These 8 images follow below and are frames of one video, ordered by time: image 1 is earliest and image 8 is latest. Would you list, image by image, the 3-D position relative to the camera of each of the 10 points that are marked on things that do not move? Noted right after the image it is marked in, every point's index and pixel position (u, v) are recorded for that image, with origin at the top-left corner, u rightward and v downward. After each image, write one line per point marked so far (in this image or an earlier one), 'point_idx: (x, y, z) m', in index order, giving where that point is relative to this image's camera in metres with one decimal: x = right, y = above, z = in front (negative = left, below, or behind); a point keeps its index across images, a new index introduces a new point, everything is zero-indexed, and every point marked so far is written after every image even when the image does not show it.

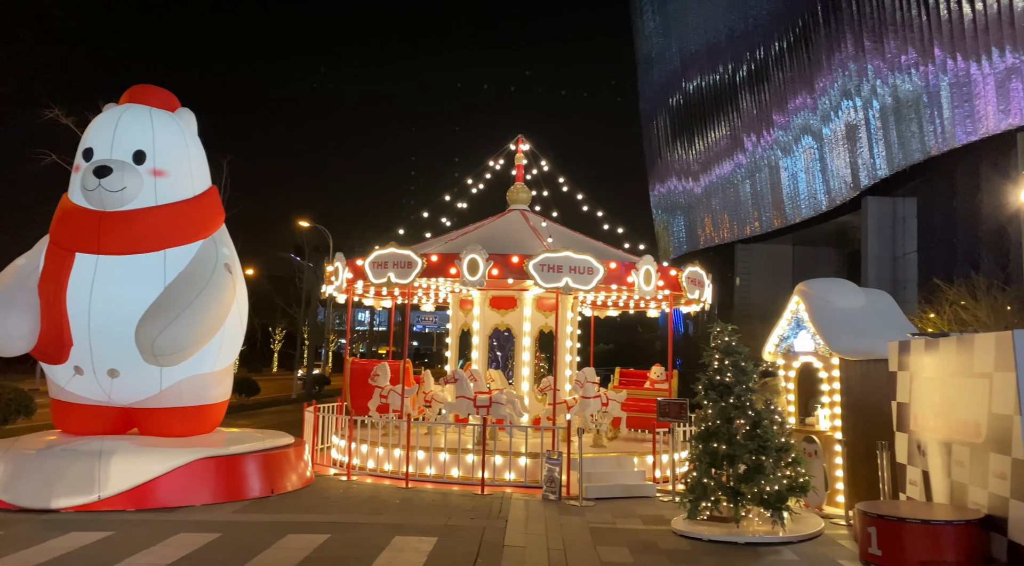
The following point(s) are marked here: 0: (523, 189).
0: (+0.2, +1.7, +13.6) m
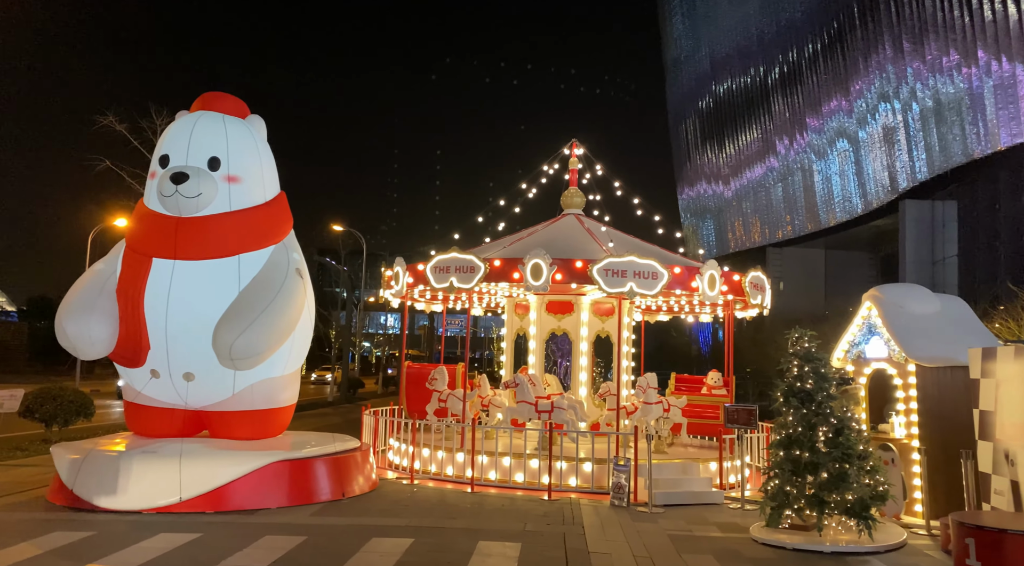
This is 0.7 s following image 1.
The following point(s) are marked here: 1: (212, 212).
0: (+1.2, +1.6, +13.6) m
1: (-3.5, +0.8, +8.9) m
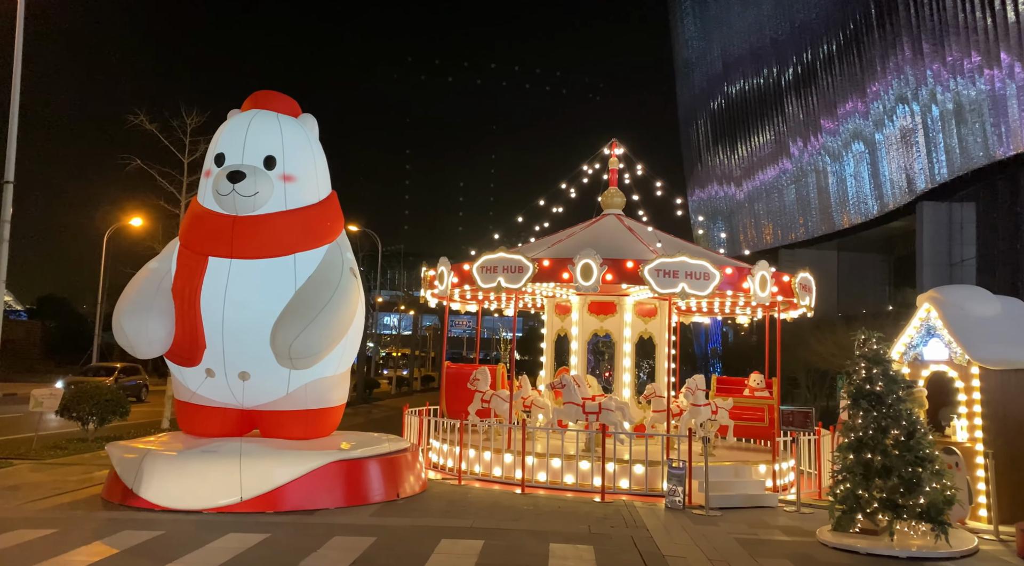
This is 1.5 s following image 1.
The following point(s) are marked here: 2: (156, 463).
0: (+1.9, +1.6, +13.5) m
1: (-2.9, +0.8, +8.8) m
2: (-3.8, -2.0, +8.2) m
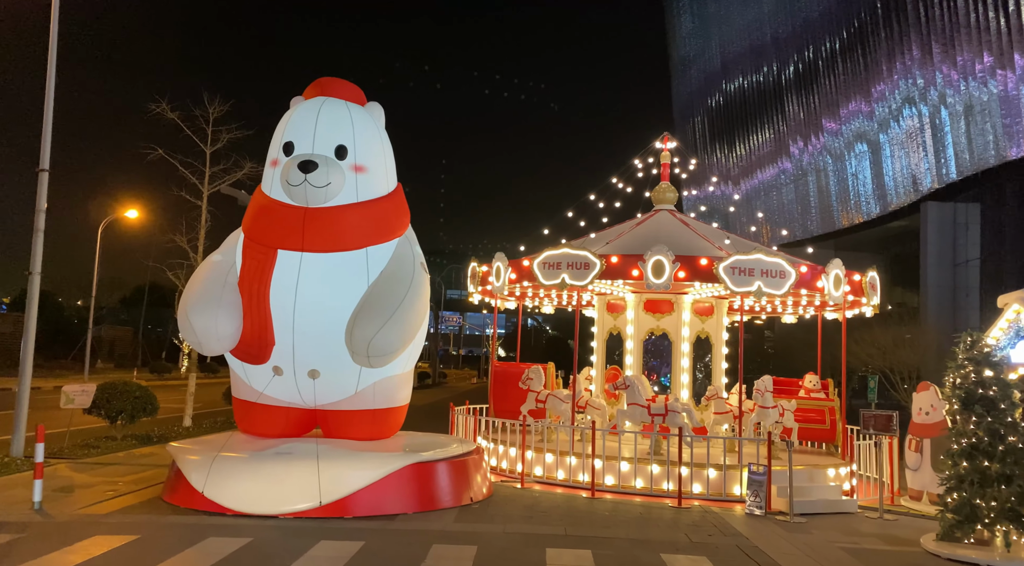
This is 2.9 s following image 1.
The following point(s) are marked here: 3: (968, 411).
0: (+2.7, +1.7, +13.2) m
1: (-2.0, +0.9, +8.5) m
2: (-2.9, -1.9, +7.8) m
3: (+4.3, -1.2, +7.1) m
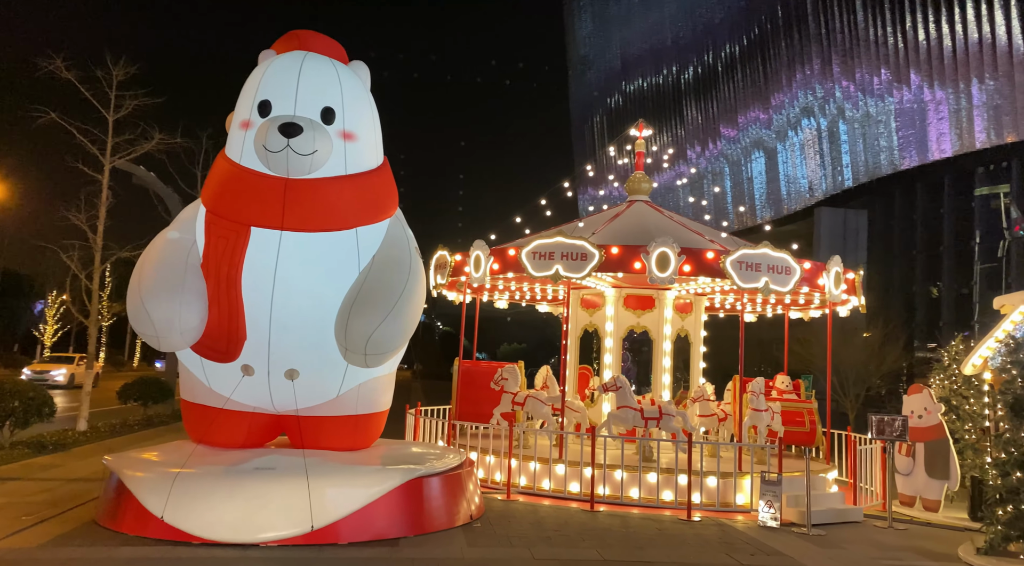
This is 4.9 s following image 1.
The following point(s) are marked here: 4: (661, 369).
0: (+2.2, +1.7, +12.6) m
1: (-1.8, +1.0, +7.2) m
2: (-2.7, -1.7, +6.5) m
3: (+4.5, -1.2, +6.7) m
4: (+2.2, -1.3, +11.2) m
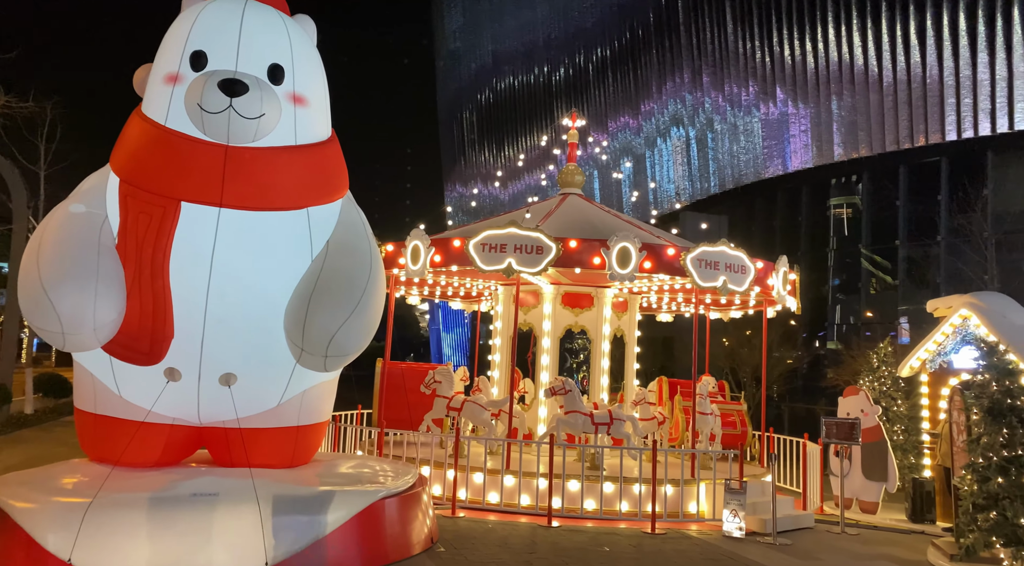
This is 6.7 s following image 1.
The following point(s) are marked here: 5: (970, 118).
0: (+1.1, +1.8, +12.1) m
1: (-1.9, +1.1, +6.1) m
2: (-2.8, -1.6, +5.2) m
3: (+4.3, -1.3, +6.8) m
4: (+1.2, -1.2, +10.8) m
5: (+12.0, +4.5, +20.3) m
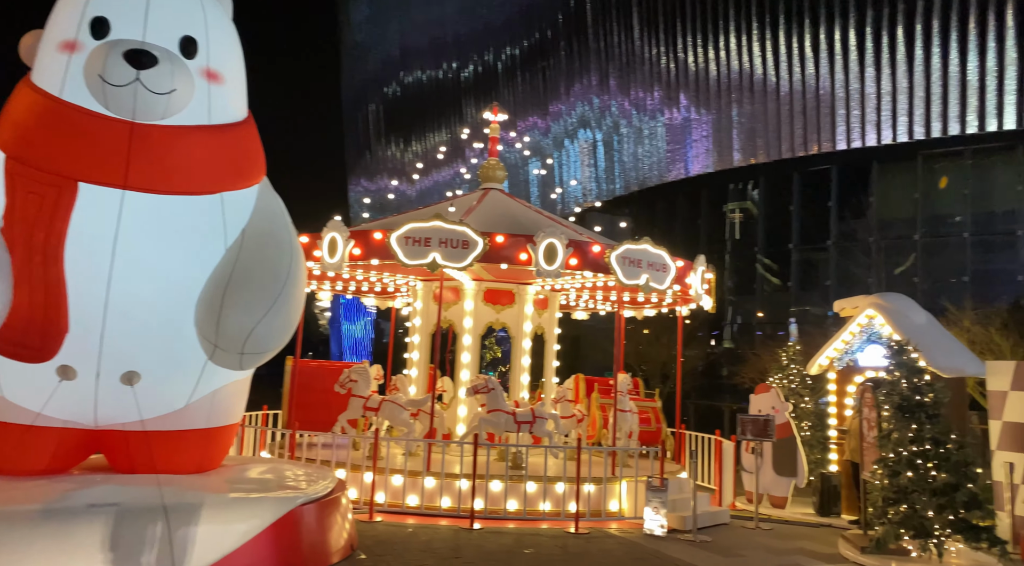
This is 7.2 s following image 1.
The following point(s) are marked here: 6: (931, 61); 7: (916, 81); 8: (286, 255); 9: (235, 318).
0: (-0.2, +1.8, +11.9) m
1: (-2.4, +1.2, +5.6) m
2: (-3.2, -1.5, +4.6) m
3: (+3.7, -1.3, +7.1) m
4: (+0.1, -1.2, +10.6) m
5: (+9.7, +4.4, +21.4) m
6: (+10.8, +5.8, +19.6) m
7: (+10.6, +5.4, +19.9) m
8: (-1.8, +0.2, +5.9) m
9: (-2.1, -0.2, +5.5) m
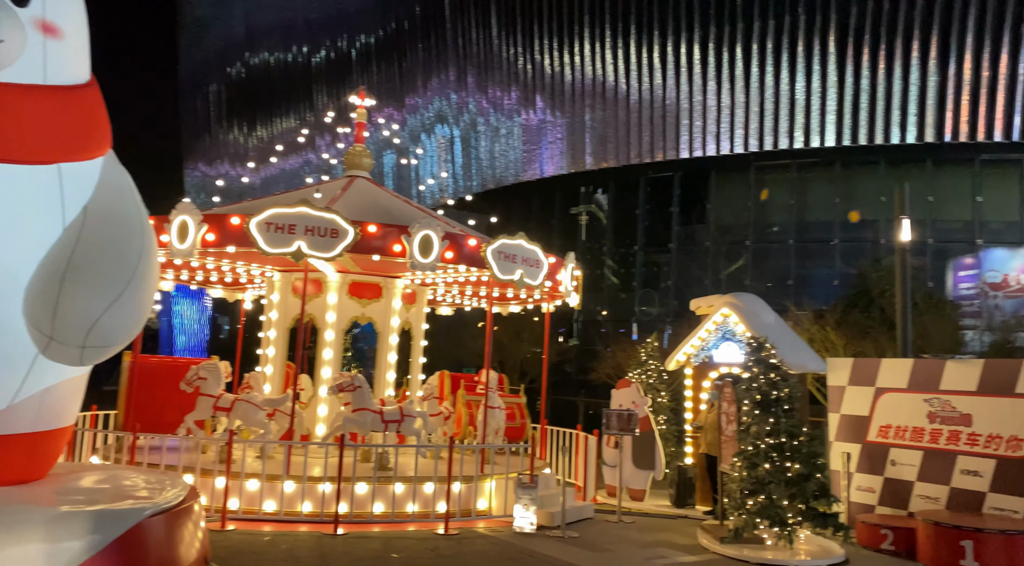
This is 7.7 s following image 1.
0: (-2.2, +1.9, +11.4) m
1: (-3.2, +1.3, +4.8) m
2: (-3.8, -1.4, +3.7) m
3: (+2.5, -1.3, +7.4) m
4: (-1.8, -1.1, +10.2) m
5: (+5.7, +4.3, +22.7) m
6: (+7.2, +5.7, +21.1) m
7: (+6.9, +5.3, +21.4) m
8: (-2.6, +0.3, +5.2) m
9: (-2.8, -0.1, +4.8) m
